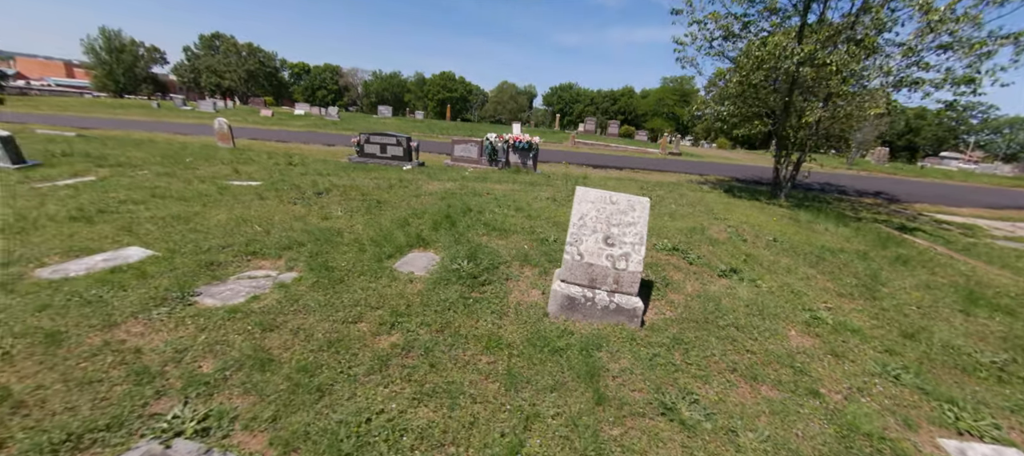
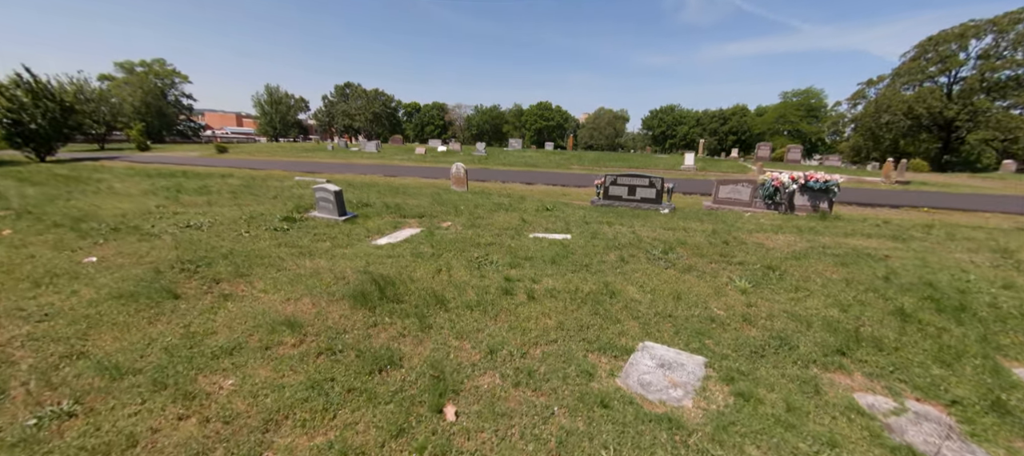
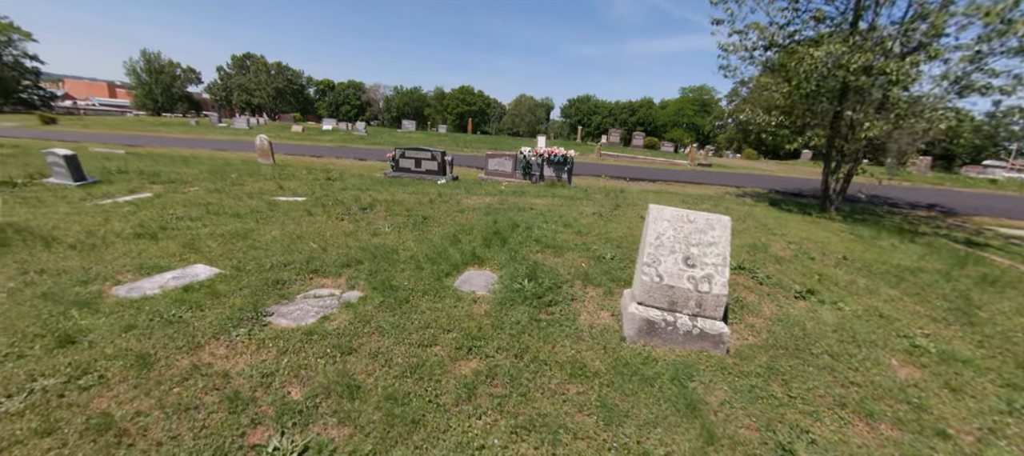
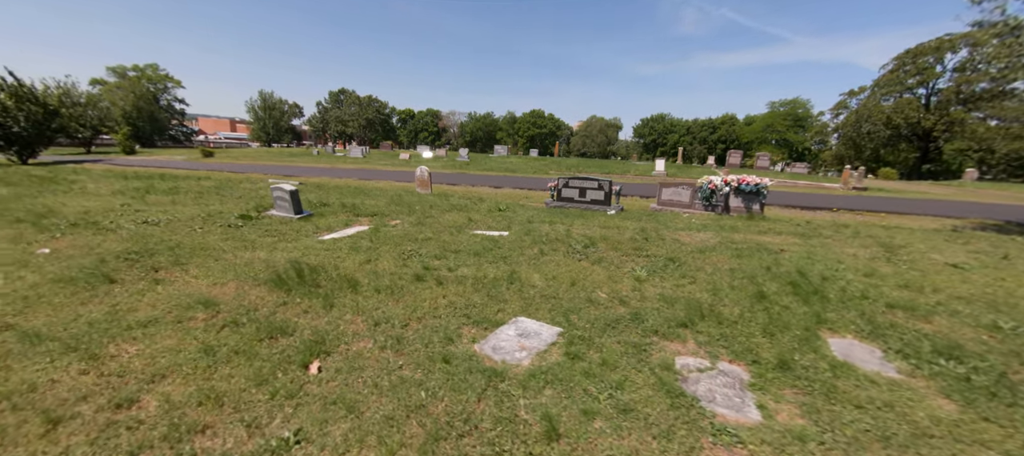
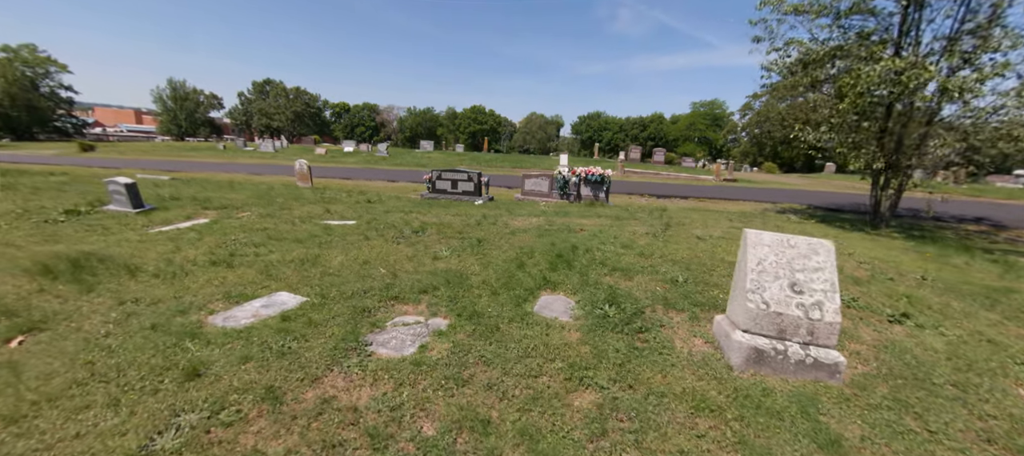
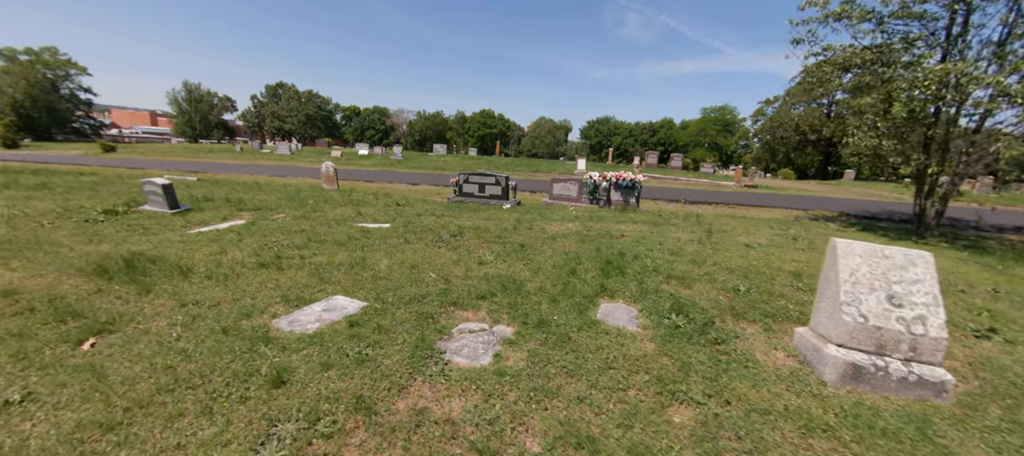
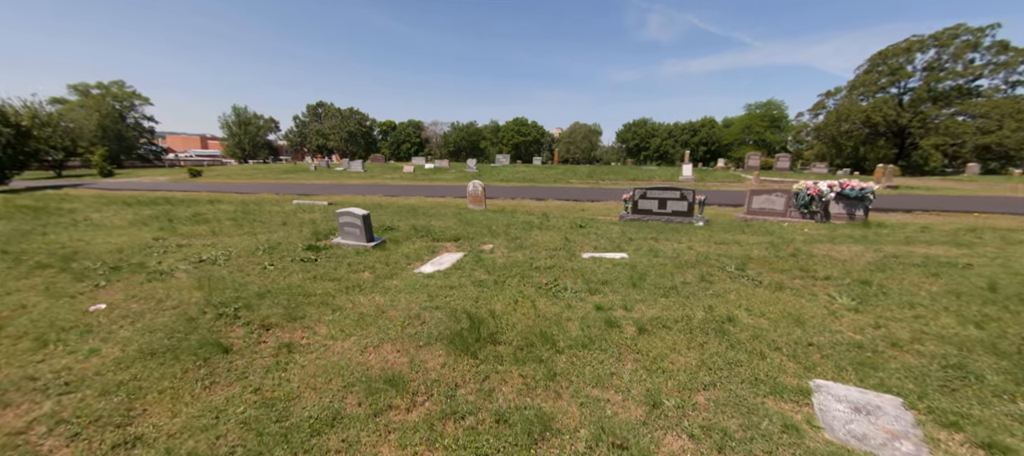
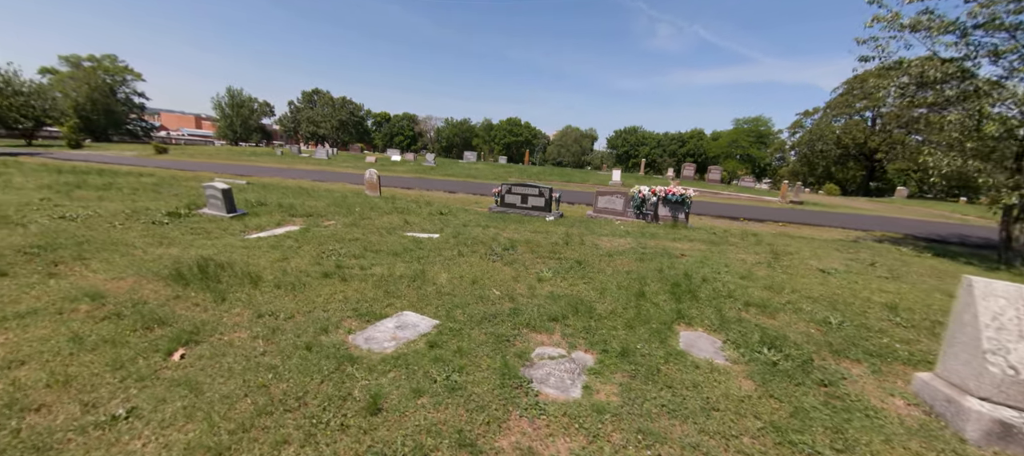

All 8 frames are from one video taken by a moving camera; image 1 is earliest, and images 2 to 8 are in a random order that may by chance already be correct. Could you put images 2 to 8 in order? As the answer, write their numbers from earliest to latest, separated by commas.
3, 5, 6, 8, 4, 2, 7
